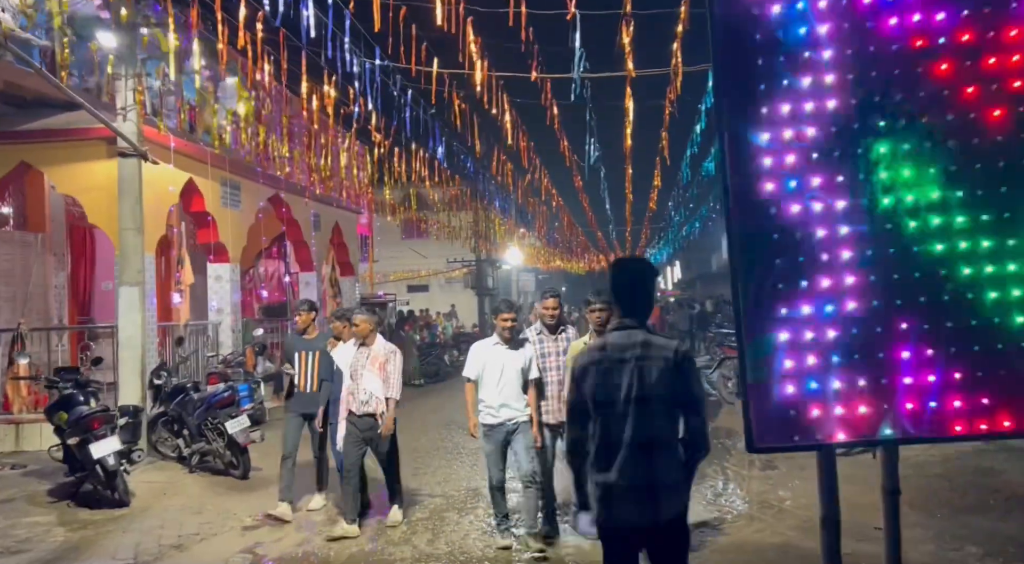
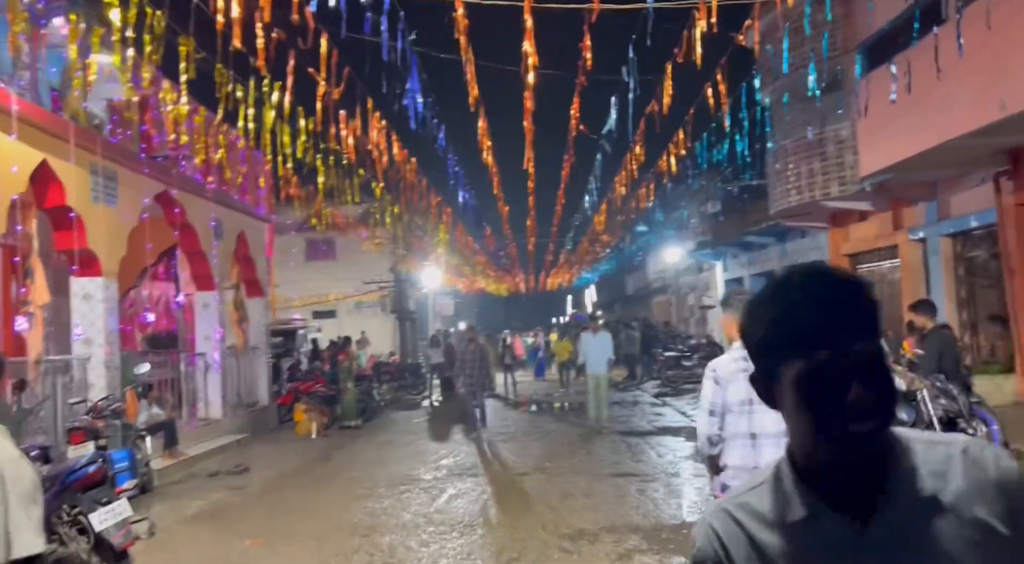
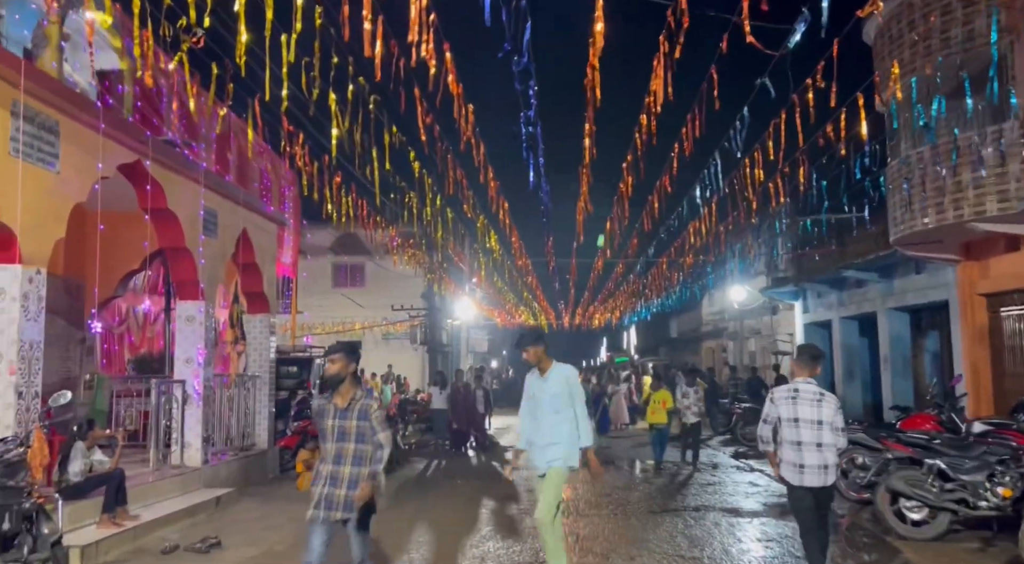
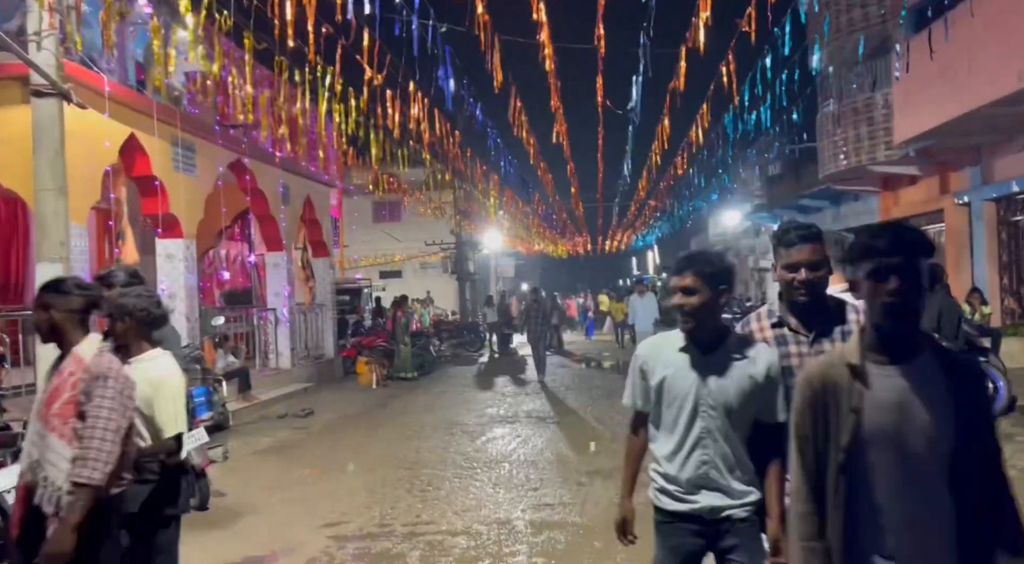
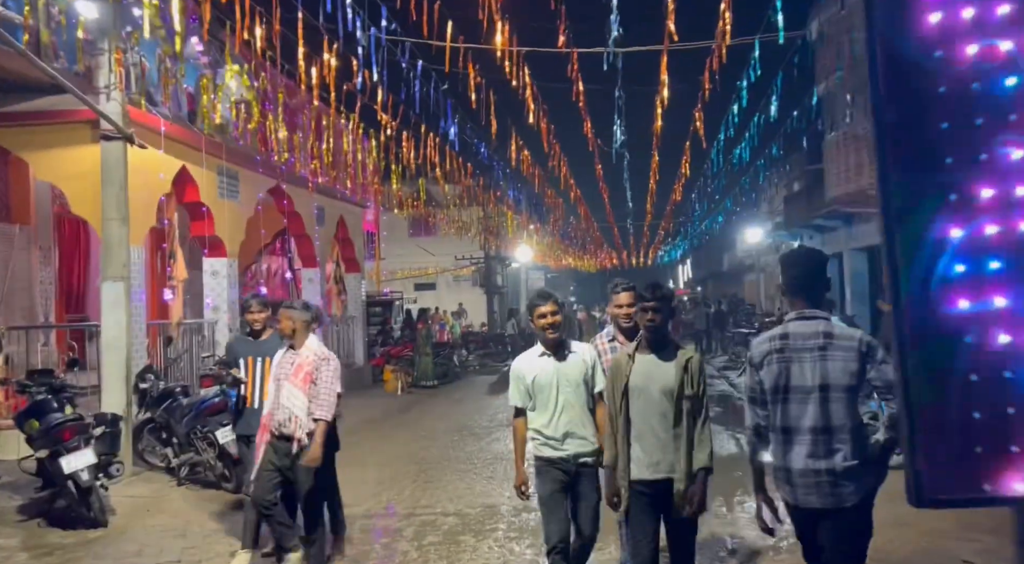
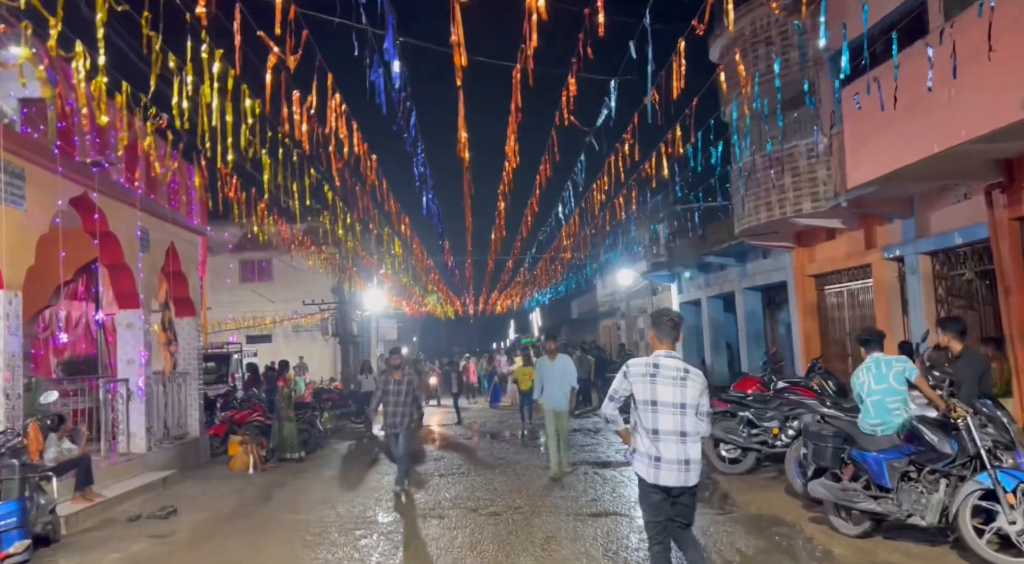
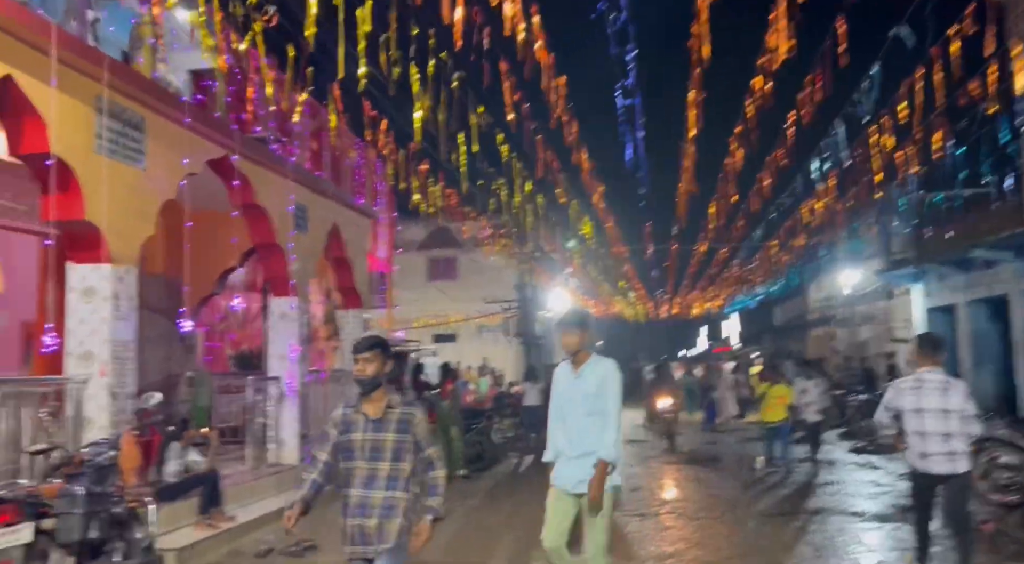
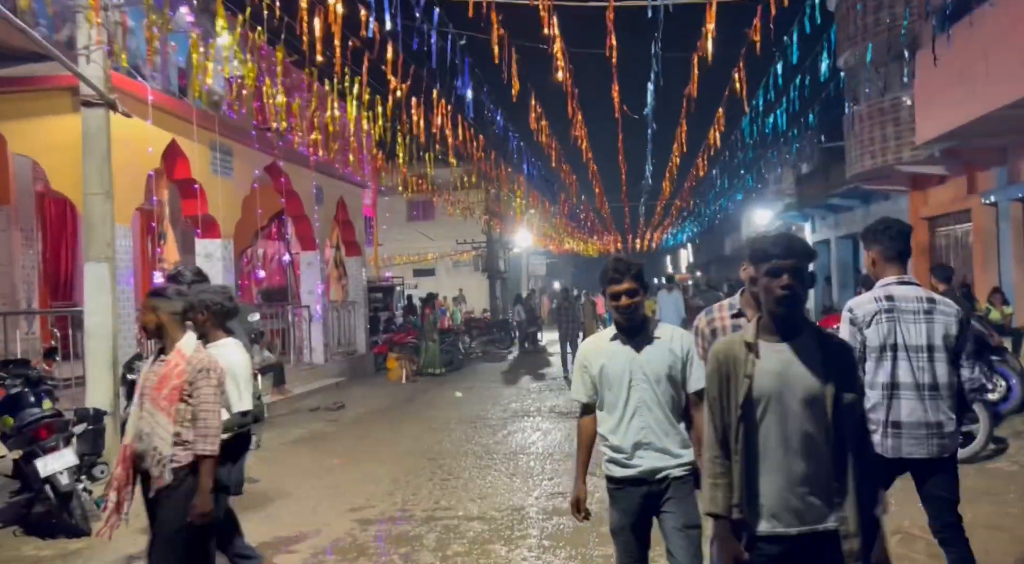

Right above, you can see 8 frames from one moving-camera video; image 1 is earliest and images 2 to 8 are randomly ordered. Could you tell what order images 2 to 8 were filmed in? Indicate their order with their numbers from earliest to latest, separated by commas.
5, 8, 4, 2, 6, 3, 7
